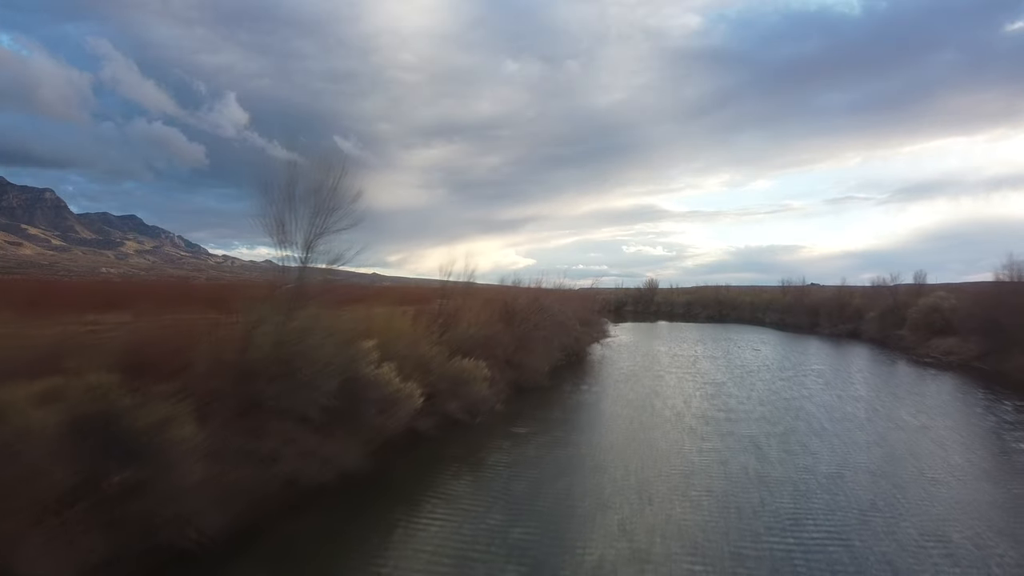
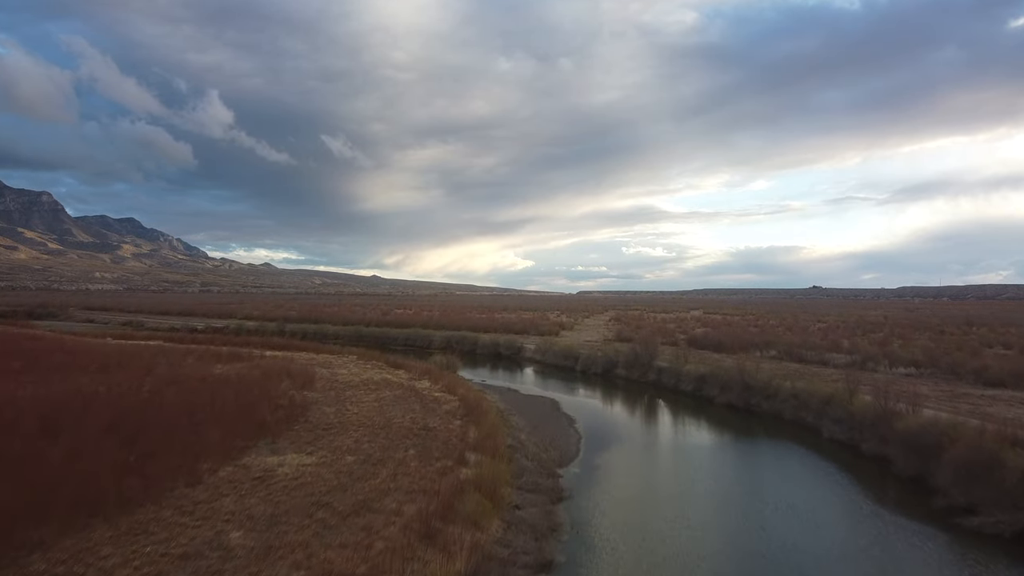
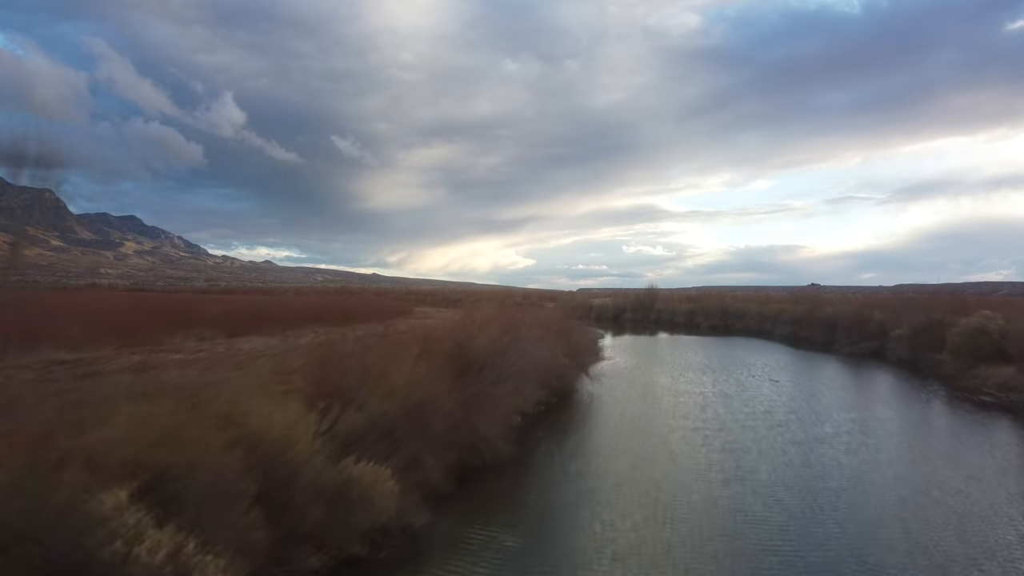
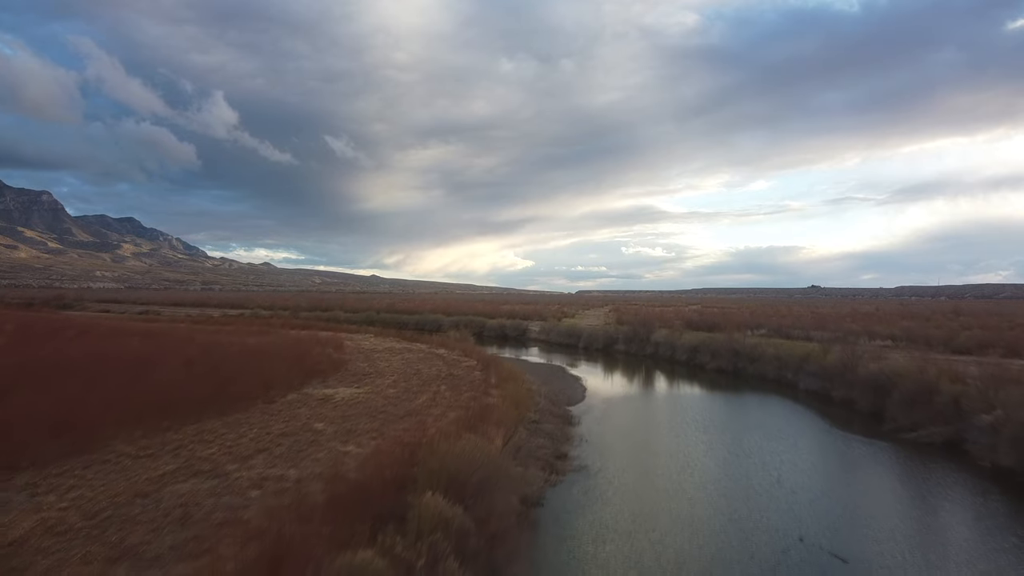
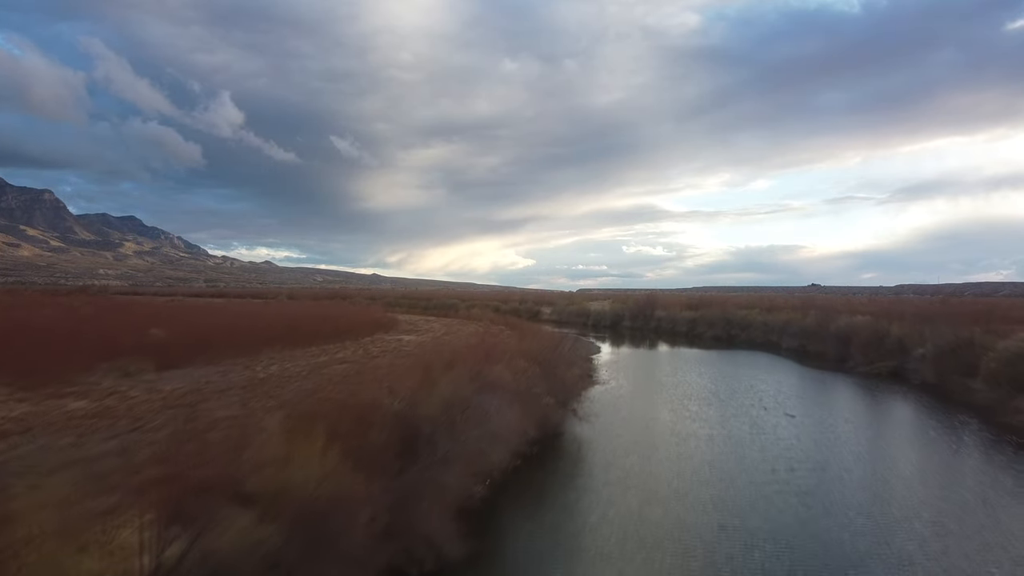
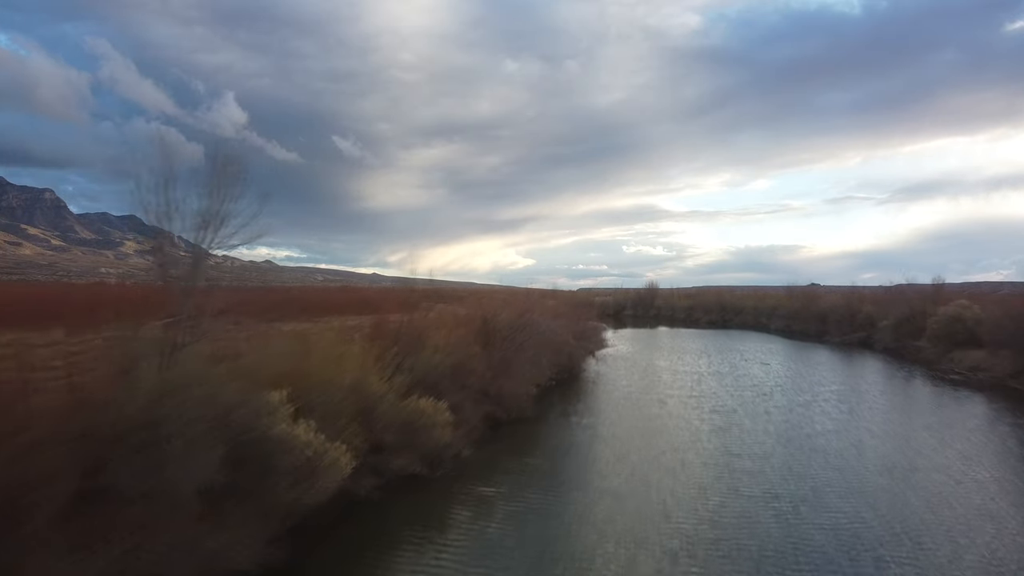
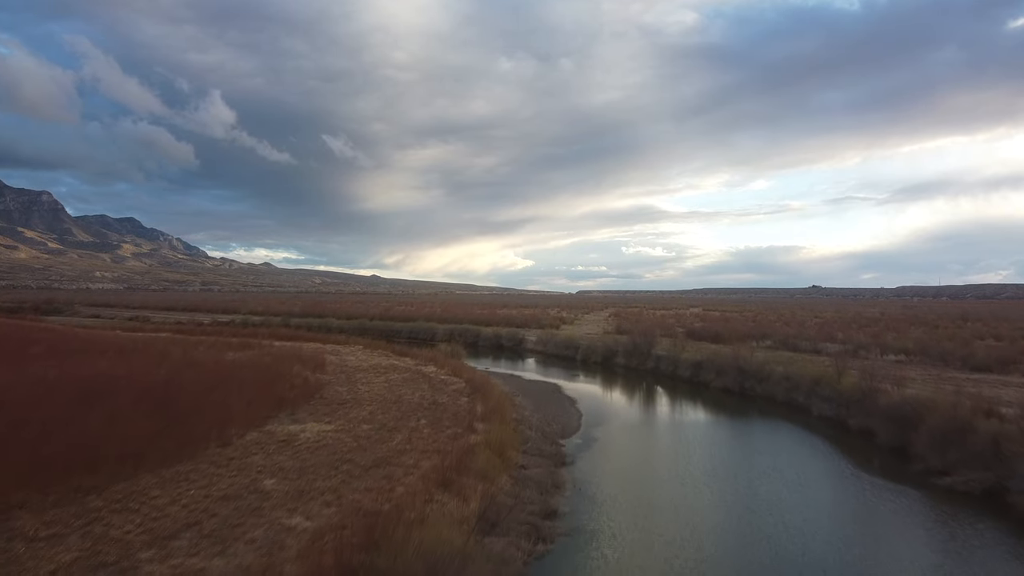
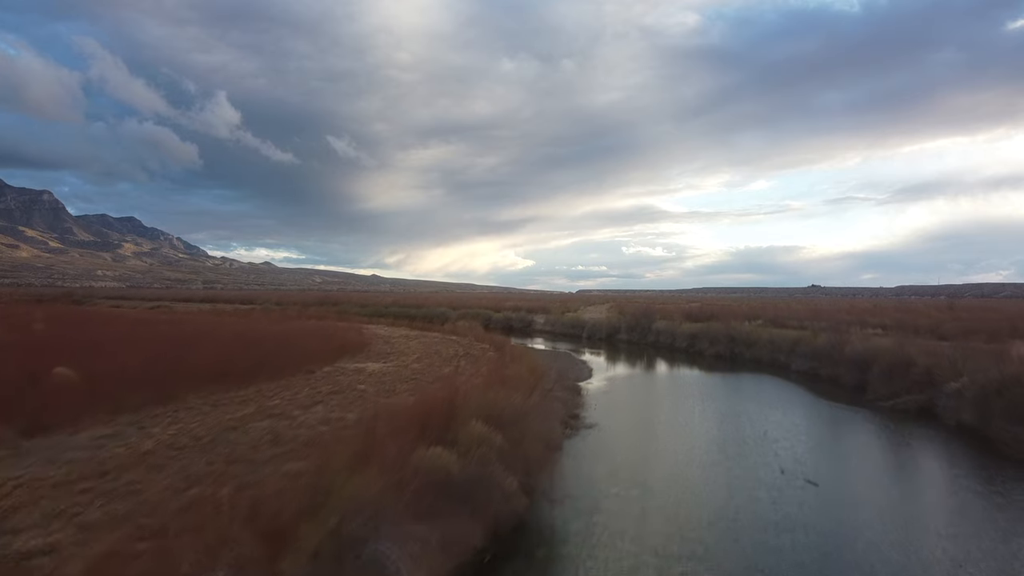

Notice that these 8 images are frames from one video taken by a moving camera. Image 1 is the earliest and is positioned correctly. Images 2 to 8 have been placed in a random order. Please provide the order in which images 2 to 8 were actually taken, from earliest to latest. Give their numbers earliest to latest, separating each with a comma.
6, 3, 5, 8, 4, 7, 2
